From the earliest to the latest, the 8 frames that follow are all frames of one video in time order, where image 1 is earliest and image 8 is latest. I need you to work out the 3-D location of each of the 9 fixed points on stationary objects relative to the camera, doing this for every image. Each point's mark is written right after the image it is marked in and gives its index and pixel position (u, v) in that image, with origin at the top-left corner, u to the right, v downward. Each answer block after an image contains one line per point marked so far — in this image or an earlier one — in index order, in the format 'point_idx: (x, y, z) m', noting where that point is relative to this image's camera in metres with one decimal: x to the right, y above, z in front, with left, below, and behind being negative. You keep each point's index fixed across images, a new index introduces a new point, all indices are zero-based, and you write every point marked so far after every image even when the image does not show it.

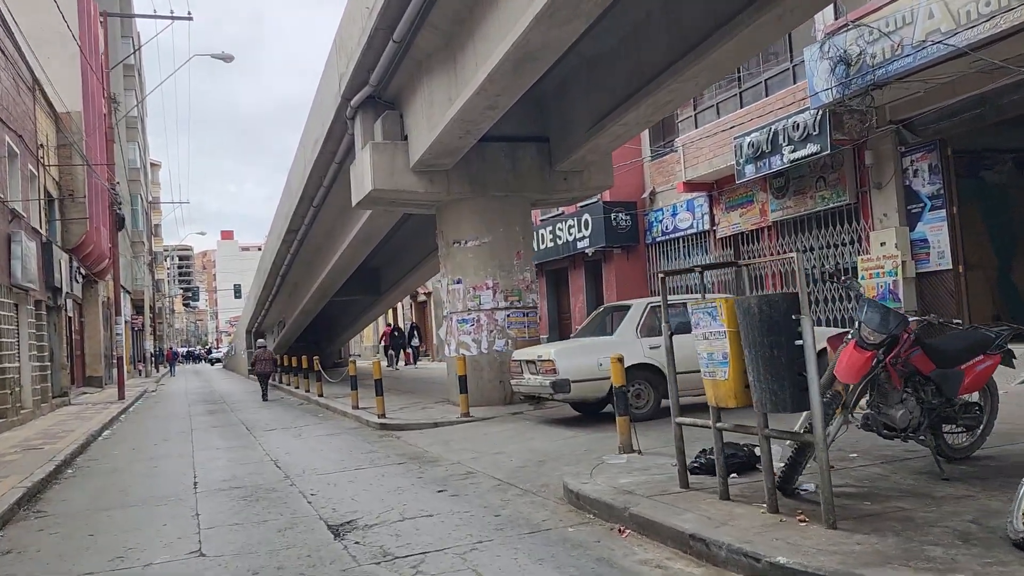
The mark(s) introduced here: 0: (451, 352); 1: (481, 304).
0: (-0.9, -1.0, +13.1) m
1: (-0.5, -0.3, +12.8) m
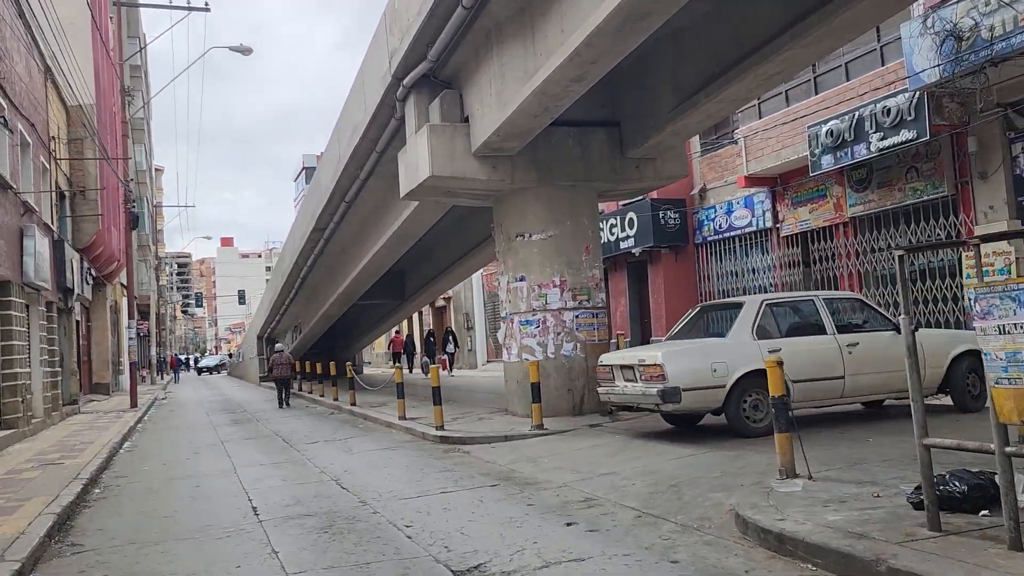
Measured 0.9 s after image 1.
0: (0.0, -1.0, +11.9) m
1: (+0.5, -0.2, +11.6) m
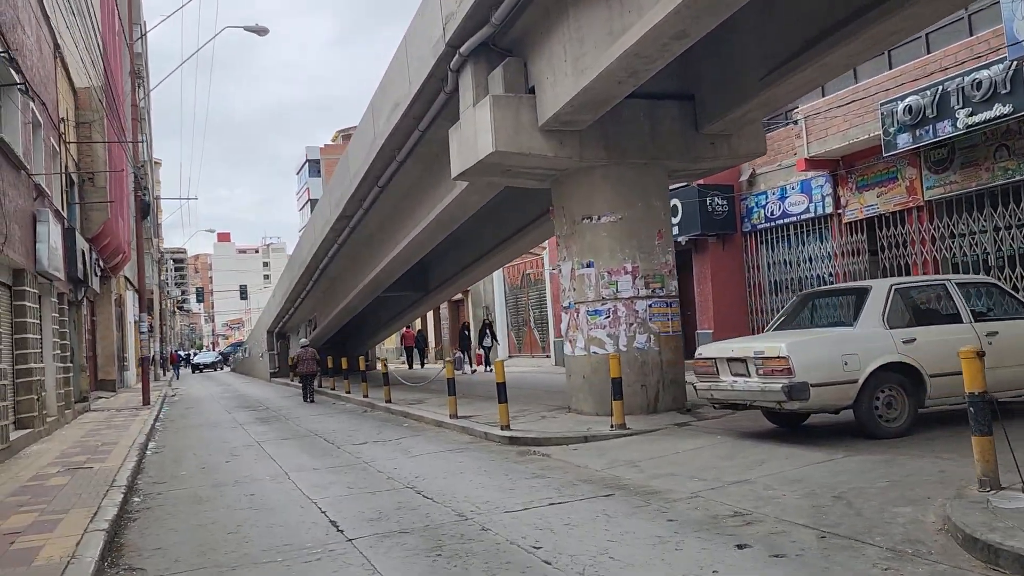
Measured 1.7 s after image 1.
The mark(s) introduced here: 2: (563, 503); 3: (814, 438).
0: (+0.9, -0.8, +10.9) m
1: (+1.3, -0.1, +10.6) m
2: (+0.4, -1.6, +6.1) m
3: (+2.8, -1.4, +7.7) m
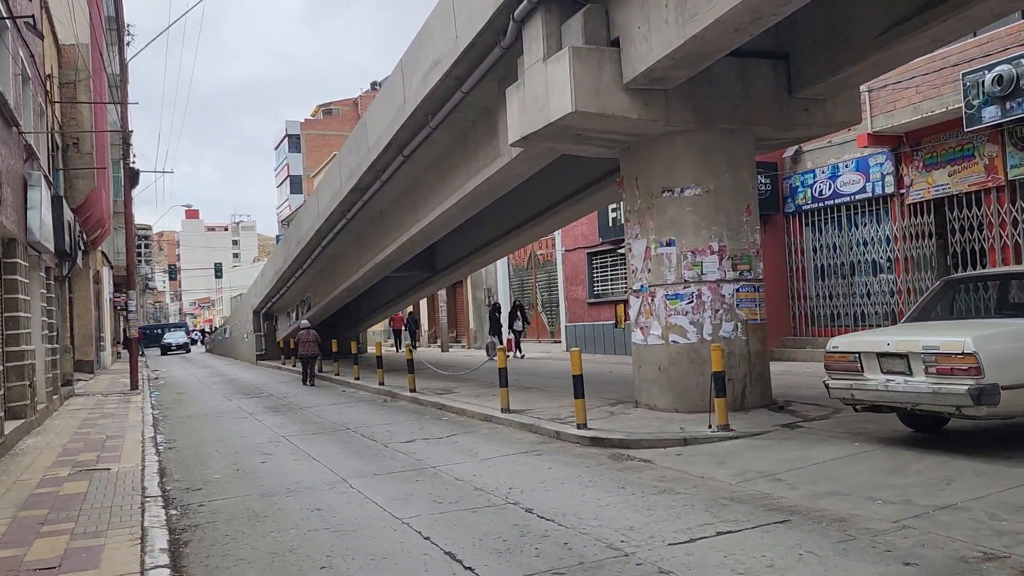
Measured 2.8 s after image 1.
0: (+1.7, -0.6, +9.7) m
1: (+2.2, +0.2, +9.5) m
2: (+1.3, -1.4, +4.9) m
3: (+3.7, -1.3, +6.6) m
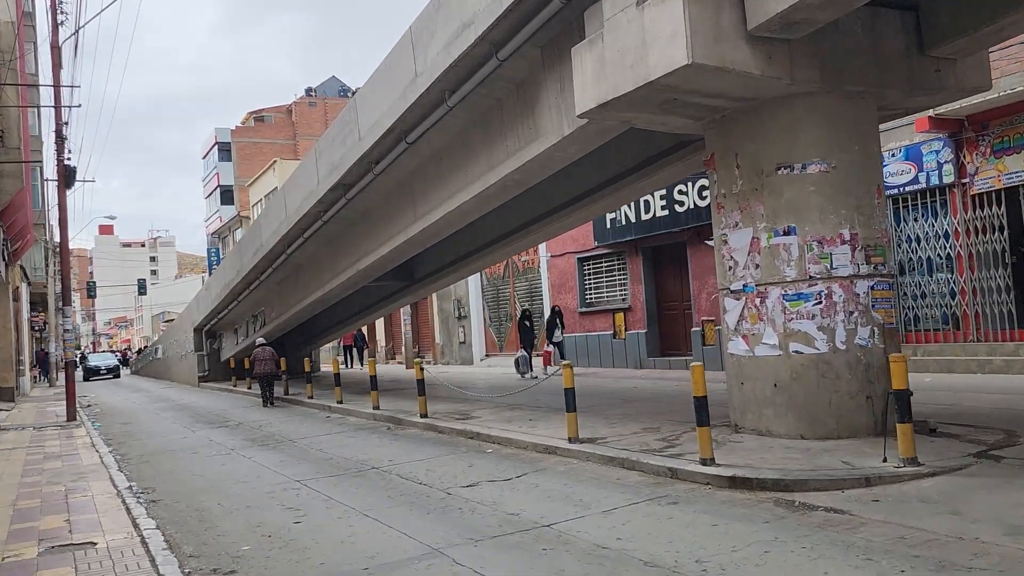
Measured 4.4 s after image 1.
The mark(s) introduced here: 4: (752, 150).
0: (+2.5, -0.6, +8.0) m
1: (+3.0, +0.2, +7.7) m
2: (+2.6, -1.3, +3.1) m
3: (+4.8, -1.2, +5.0) m
4: (+2.3, +1.3, +8.1) m
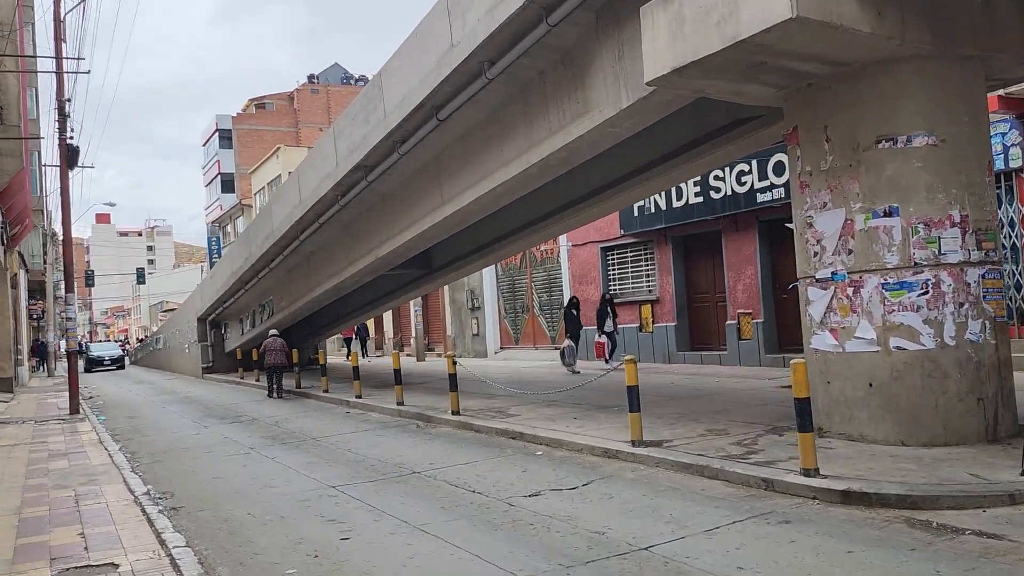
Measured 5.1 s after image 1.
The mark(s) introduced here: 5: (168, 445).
0: (+3.0, -0.5, +7.1) m
1: (+3.5, +0.3, +6.9) m
2: (+3.1, -1.3, +2.3) m
3: (+5.3, -1.1, +4.2) m
4: (+2.9, +1.4, +7.2) m
5: (-4.9, -2.2, +11.8) m
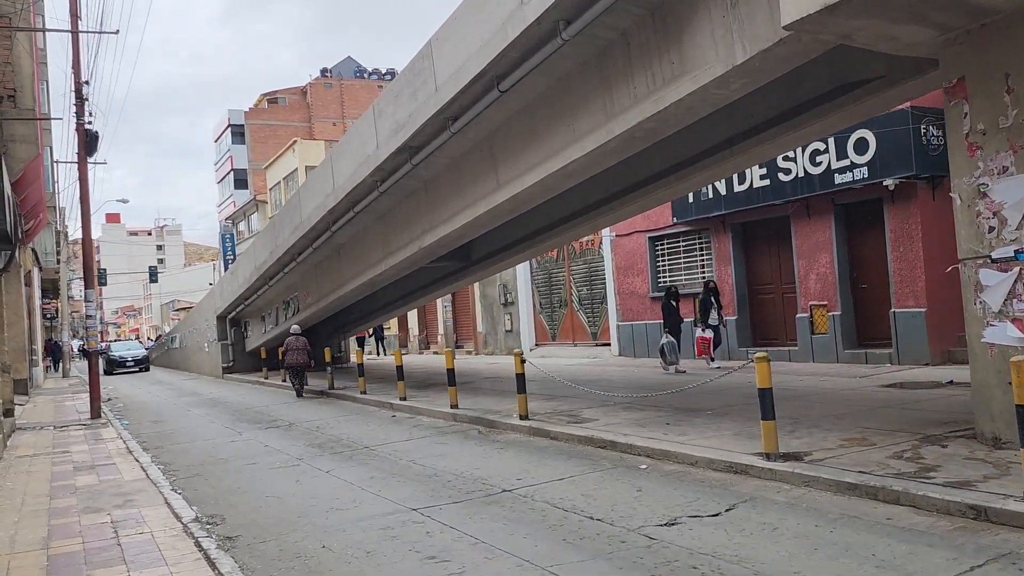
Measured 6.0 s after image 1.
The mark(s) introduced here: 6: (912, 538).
0: (+3.9, -0.3, +5.9) m
1: (+4.4, +0.4, +5.6) m
2: (+4.0, -1.2, +1.0) m
3: (+6.2, -1.0, +2.9) m
4: (+3.8, +1.6, +6.0) m
5: (-3.9, -2.1, +10.6) m
6: (+2.3, -1.4, +4.8) m
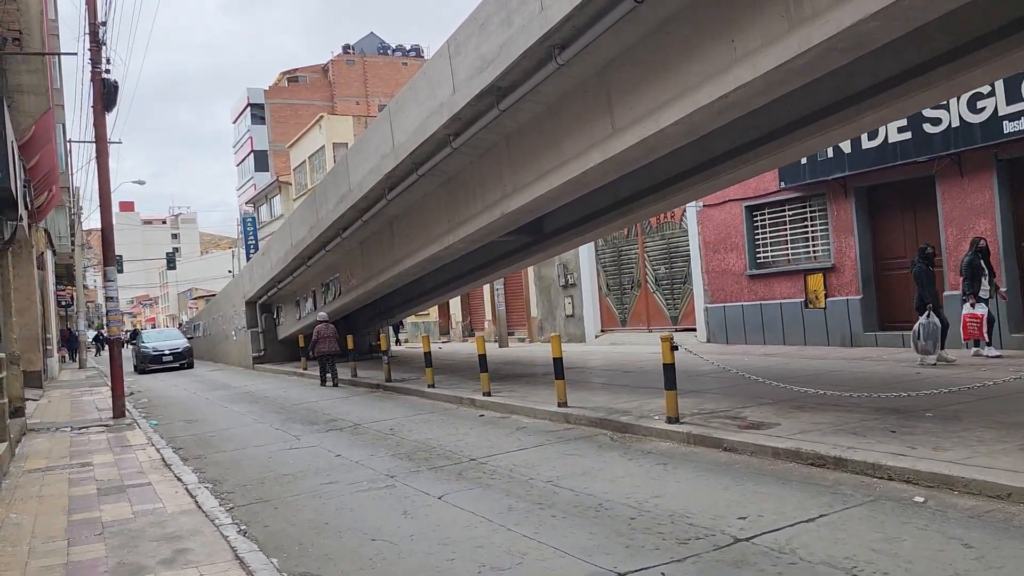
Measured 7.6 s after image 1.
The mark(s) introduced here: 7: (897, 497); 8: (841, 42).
0: (+5.2, -0.1, +3.5) m
1: (+5.7, +0.7, +3.2) m
2: (+5.2, -1.0, -1.4) m
3: (+7.5, -0.7, +0.5) m
4: (+5.1, +1.9, +3.6) m
5: (-2.5, -1.8, +8.4) m
6: (+3.7, -1.2, +2.5) m
7: (+2.4, -1.3, +5.3) m
8: (+2.8, +2.1, +7.1) m
